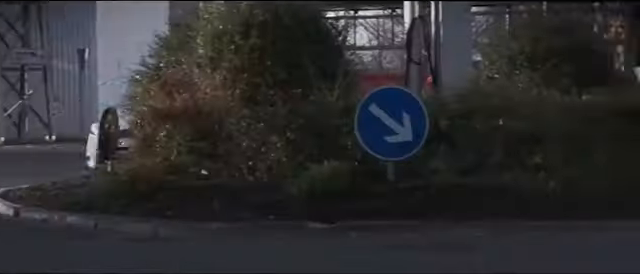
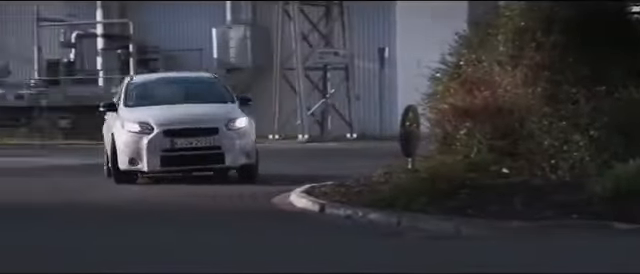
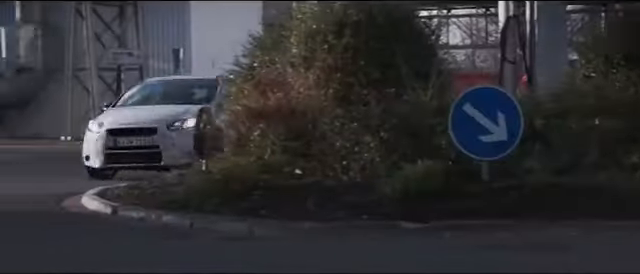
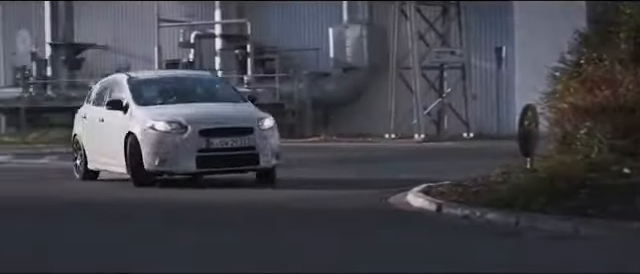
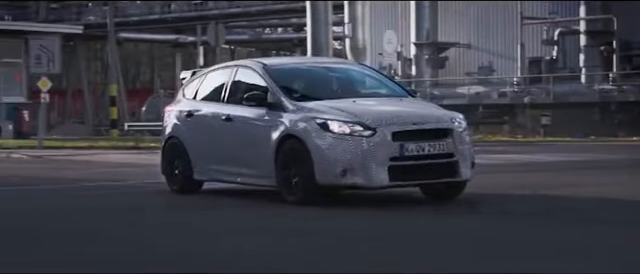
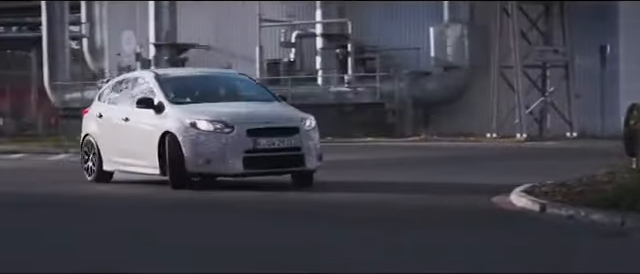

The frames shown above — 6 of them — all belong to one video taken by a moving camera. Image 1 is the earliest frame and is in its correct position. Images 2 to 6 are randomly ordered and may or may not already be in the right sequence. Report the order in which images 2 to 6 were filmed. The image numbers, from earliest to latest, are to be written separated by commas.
3, 2, 4, 6, 5
